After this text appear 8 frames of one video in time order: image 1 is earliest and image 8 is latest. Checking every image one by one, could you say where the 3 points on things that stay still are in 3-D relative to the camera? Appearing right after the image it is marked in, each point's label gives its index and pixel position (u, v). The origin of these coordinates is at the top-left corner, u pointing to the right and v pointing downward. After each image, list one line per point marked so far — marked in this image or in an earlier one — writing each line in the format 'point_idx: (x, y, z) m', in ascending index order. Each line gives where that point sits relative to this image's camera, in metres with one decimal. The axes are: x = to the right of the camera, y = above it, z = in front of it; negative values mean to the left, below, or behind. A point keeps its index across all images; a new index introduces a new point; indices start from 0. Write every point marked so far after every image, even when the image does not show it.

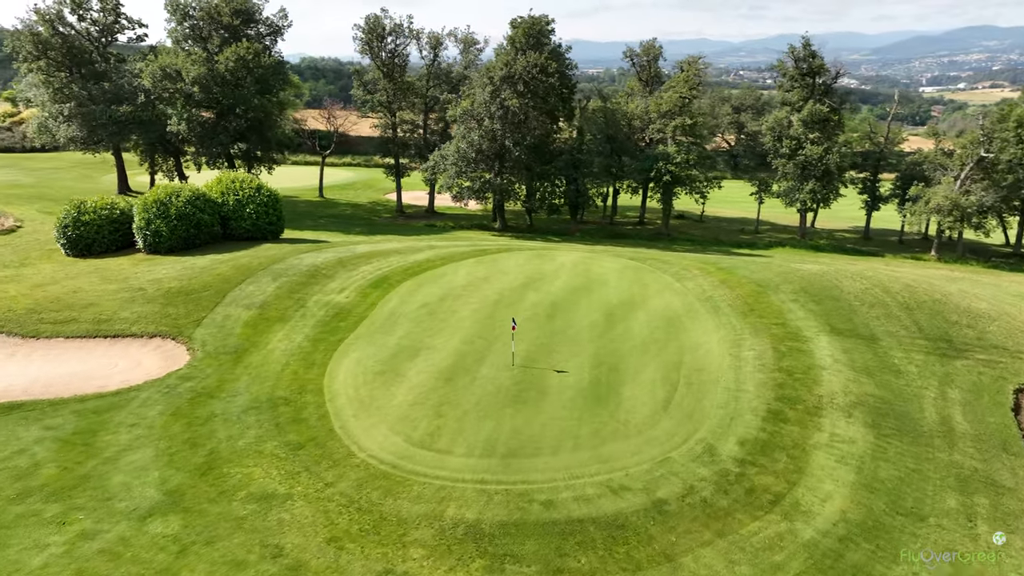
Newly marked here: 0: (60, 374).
0: (-12.0, -2.3, +18.6) m
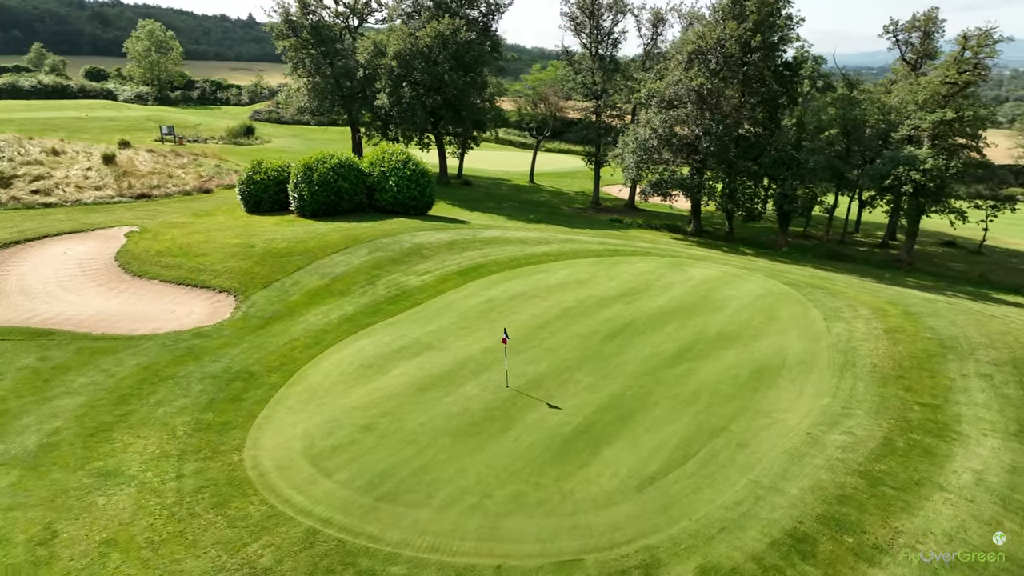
0: (-11.1, -0.7, +19.9) m
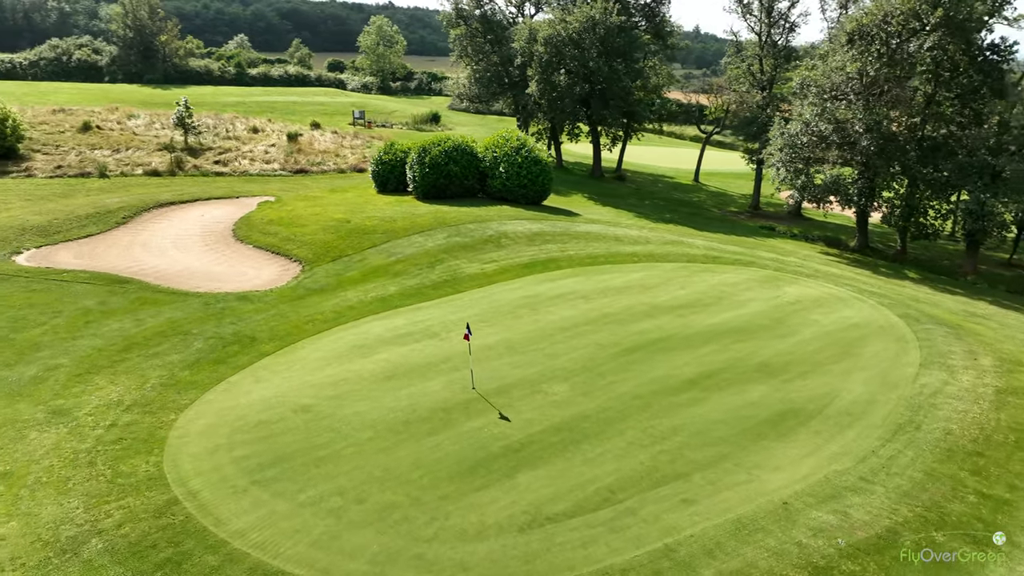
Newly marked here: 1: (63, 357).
0: (-9.5, +0.5, +21.6) m
1: (-9.6, -1.5, +15.3) m
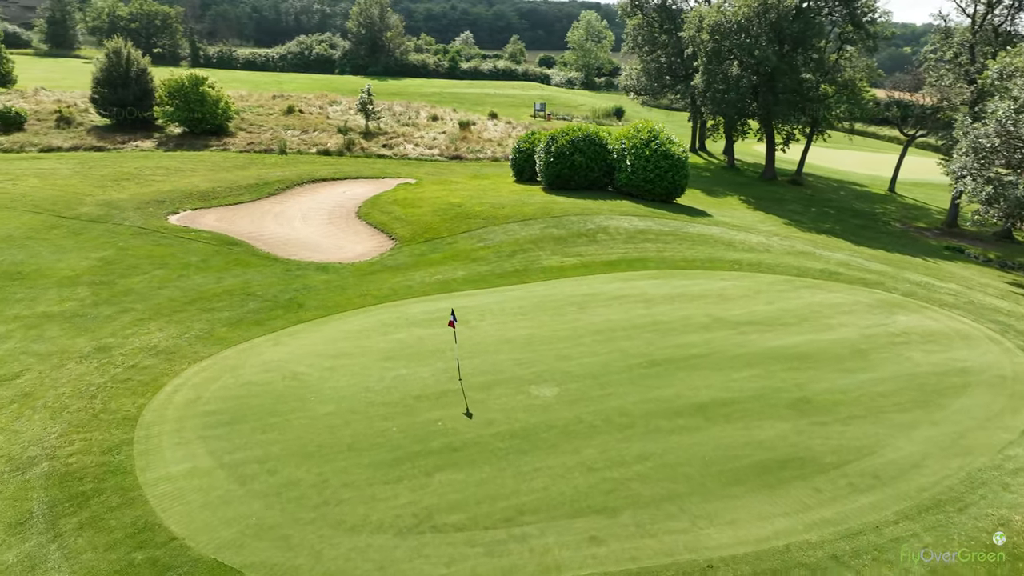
0: (-6.7, +1.5, +23.0) m
1: (-8.8, -0.3, +17.0) m
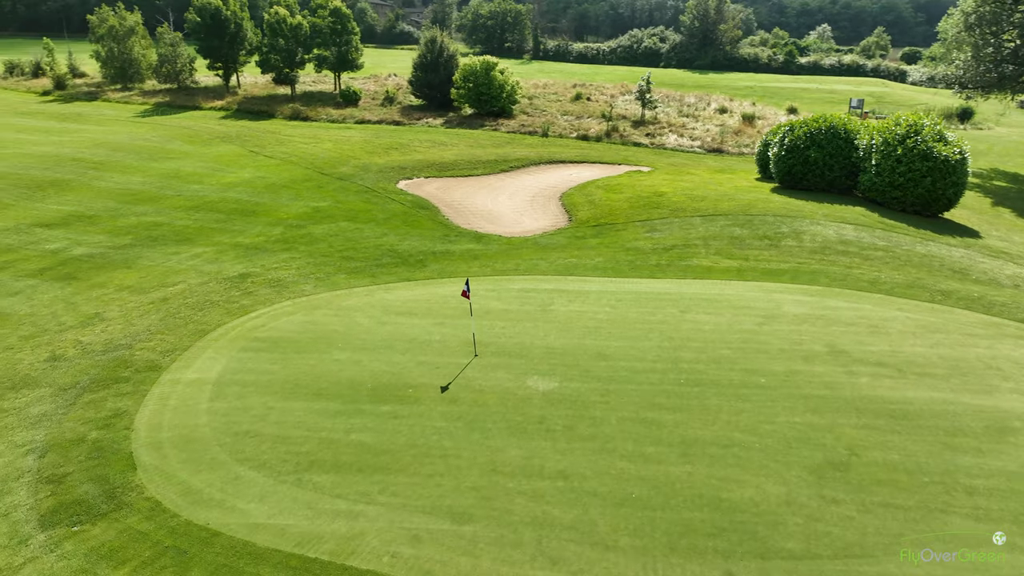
0: (-0.7, +2.4, +23.7) m
1: (-5.5, +1.2, +19.4) m
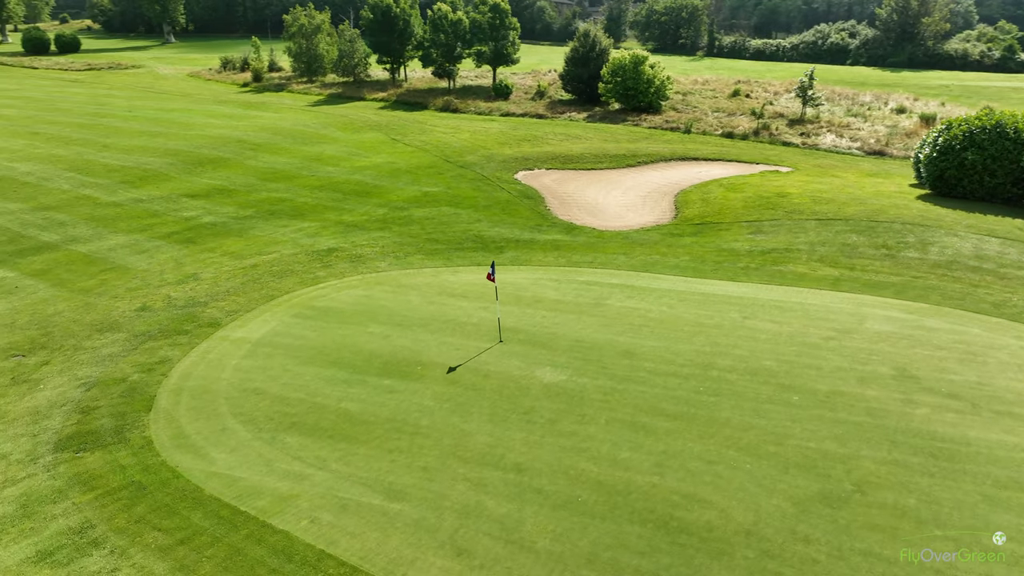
0: (+2.7, +2.6, +23.0) m
1: (-3.1, +1.7, +20.0) m
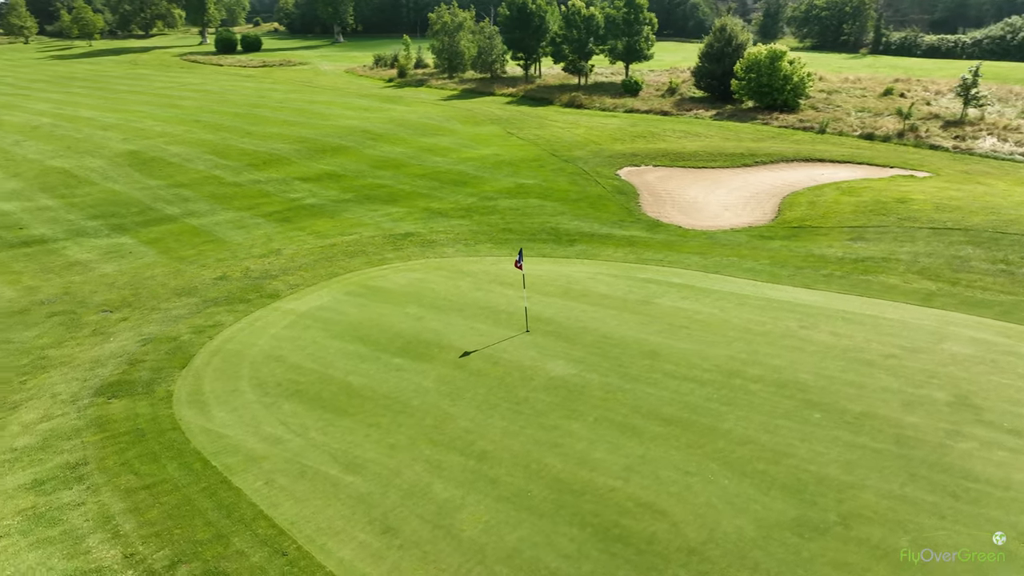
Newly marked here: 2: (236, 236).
0: (+5.5, +2.5, +21.9) m
1: (-0.8, +2.1, +20.1) m
2: (-7.3, +1.4, +18.9) m
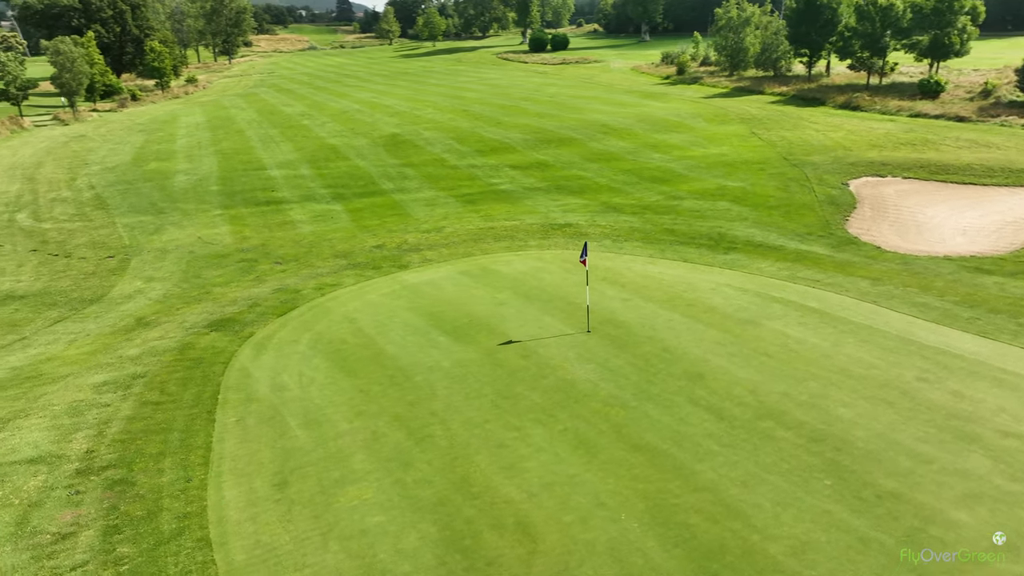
0: (+10.4, +1.6, +18.3) m
1: (+3.9, +2.0, +19.1) m
2: (-2.6, +2.2, +20.5) m
